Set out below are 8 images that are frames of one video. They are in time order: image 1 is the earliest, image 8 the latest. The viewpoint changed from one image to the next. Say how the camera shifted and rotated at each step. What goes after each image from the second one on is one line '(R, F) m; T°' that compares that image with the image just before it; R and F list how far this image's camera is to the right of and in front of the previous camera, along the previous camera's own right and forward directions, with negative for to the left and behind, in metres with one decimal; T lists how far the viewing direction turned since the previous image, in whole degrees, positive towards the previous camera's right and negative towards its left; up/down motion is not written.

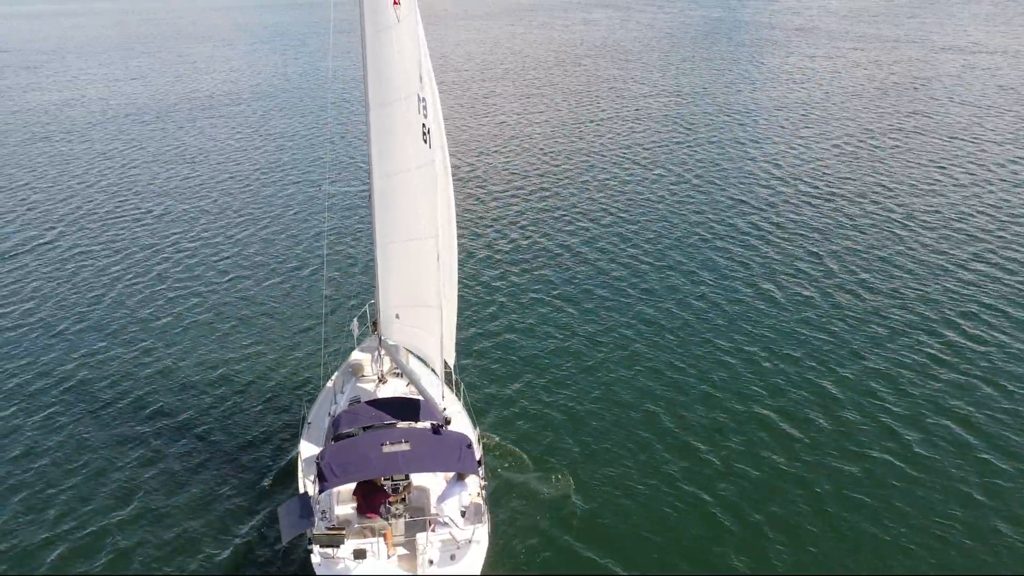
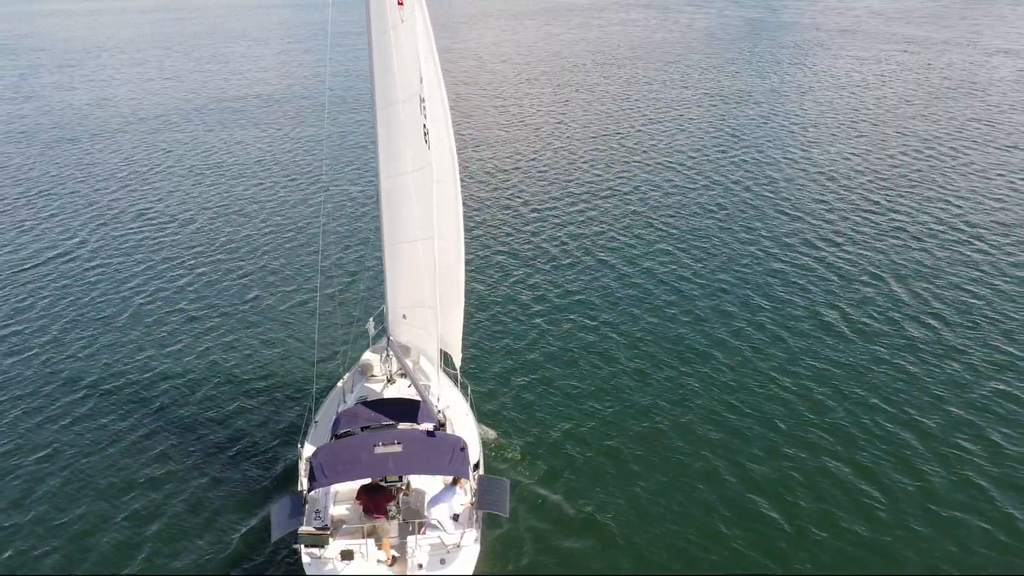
(-0.5, +2.0) m; -2°
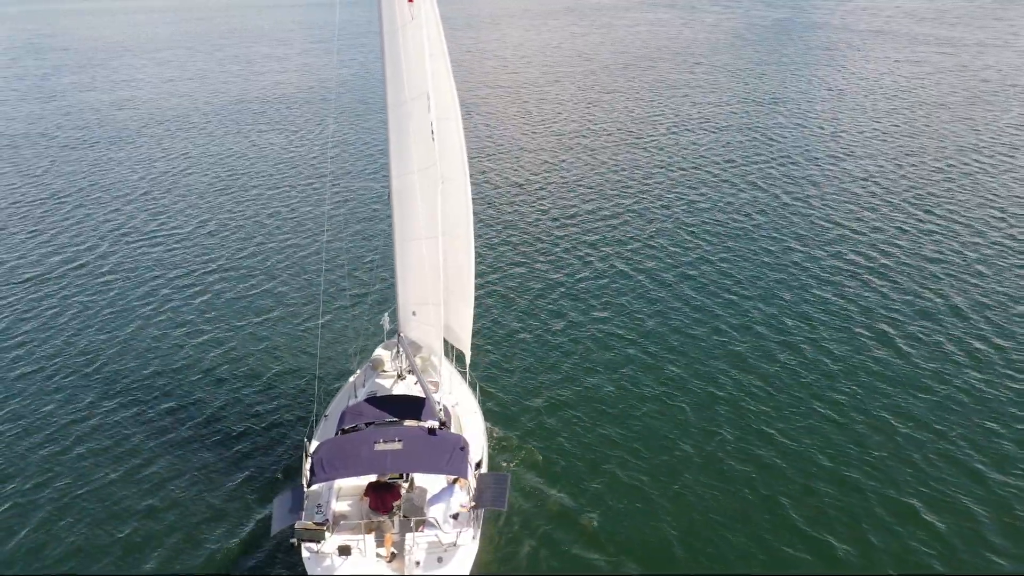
(-0.5, +1.3) m; -1°
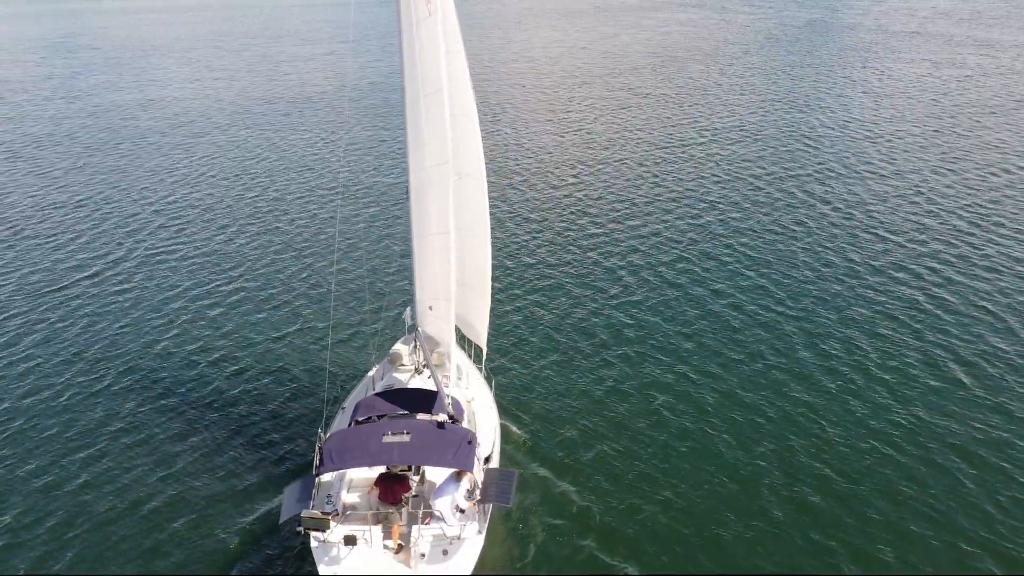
(-0.3, +1.1) m; -1°
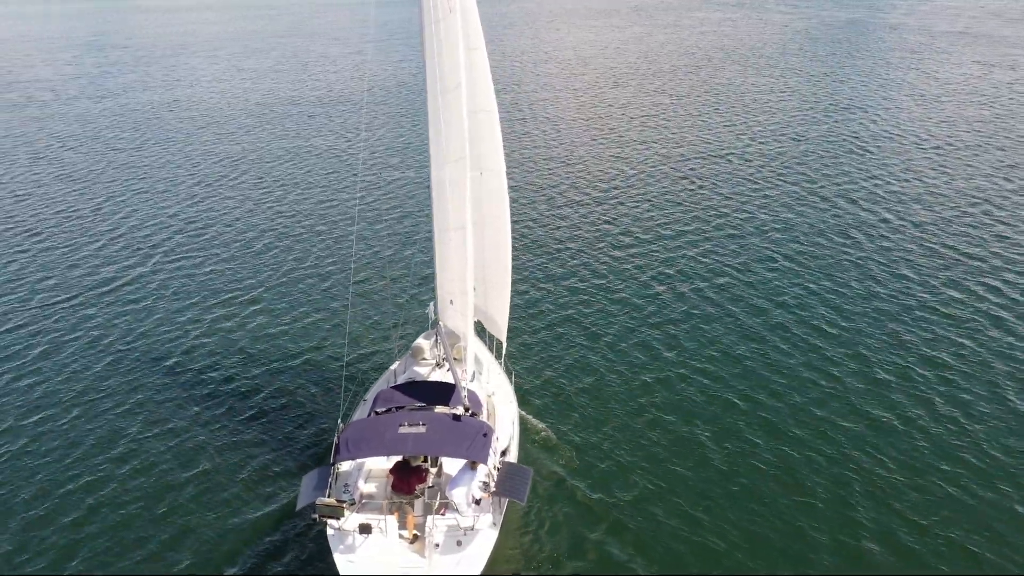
(-0.2, +1.8) m; -2°
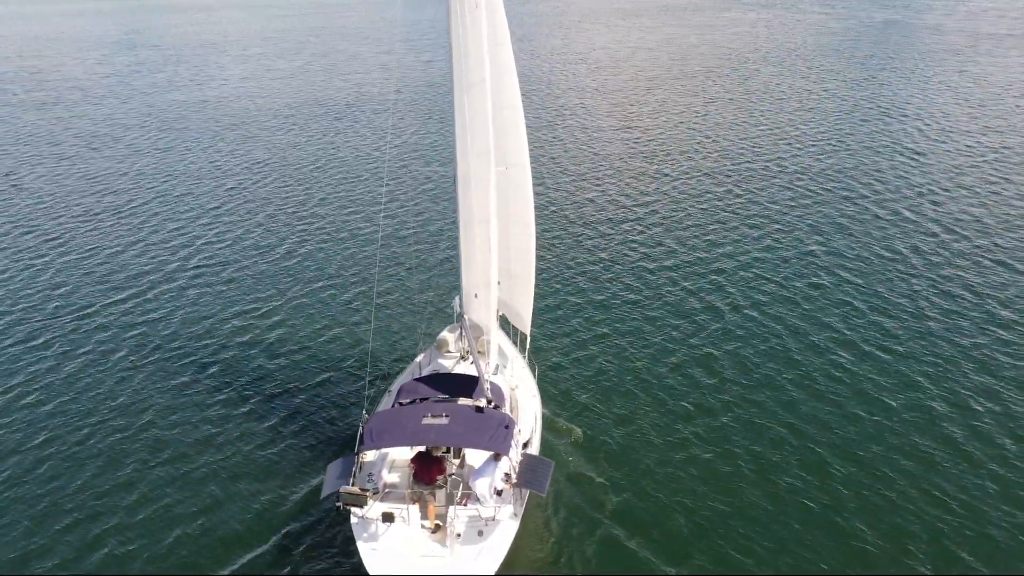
(-0.4, +1.4) m; -2°
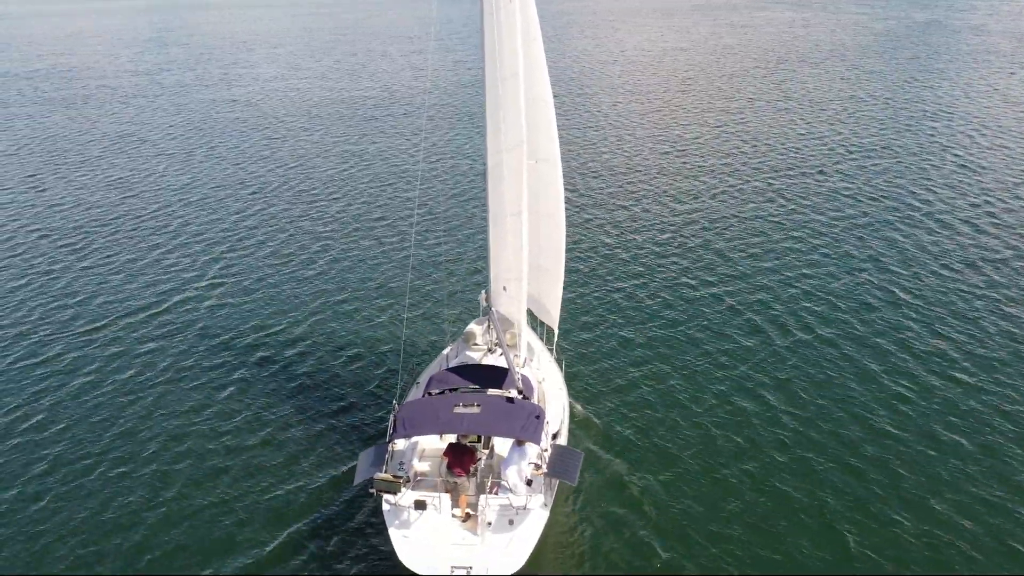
(-0.4, +1.4) m; -2°
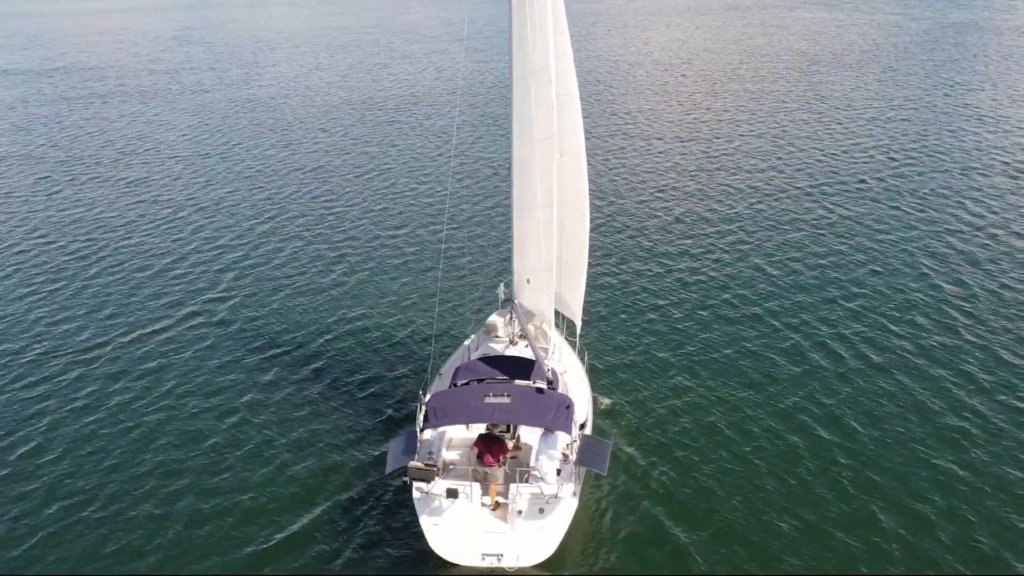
(-0.4, +2.1) m; -1°
